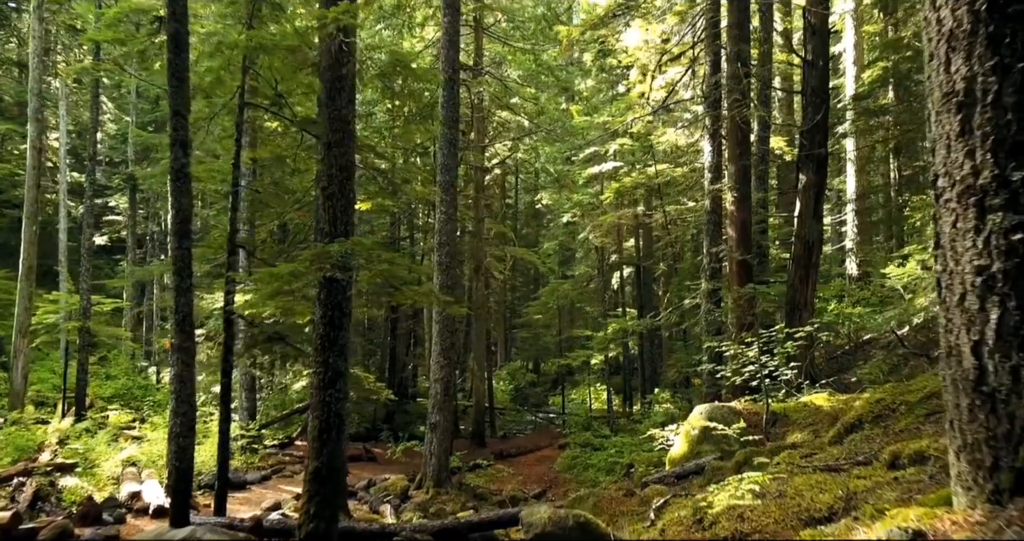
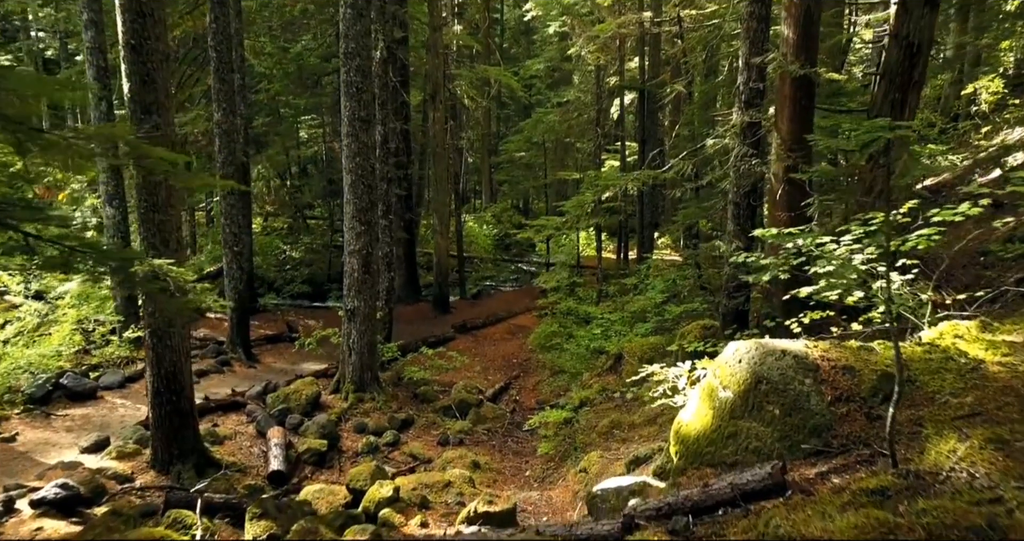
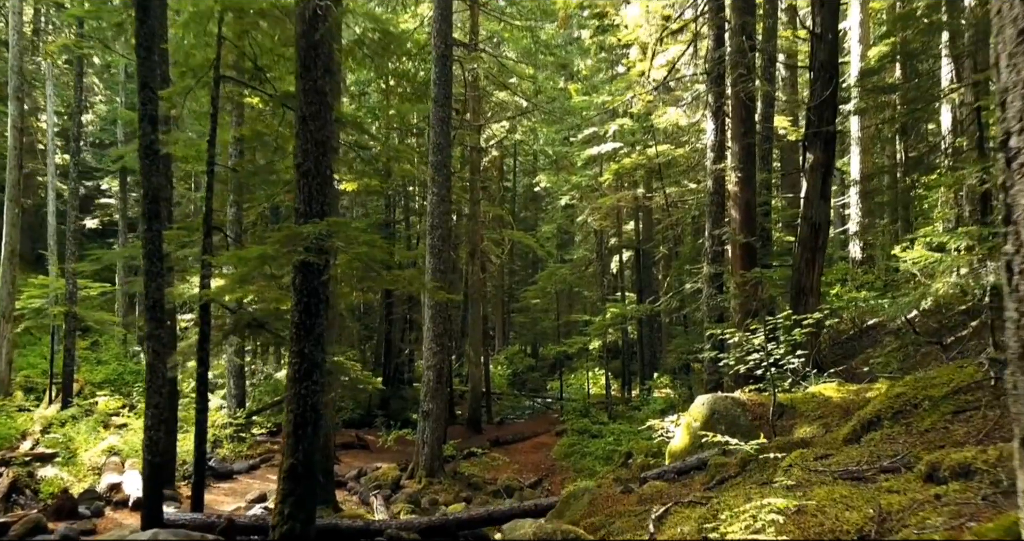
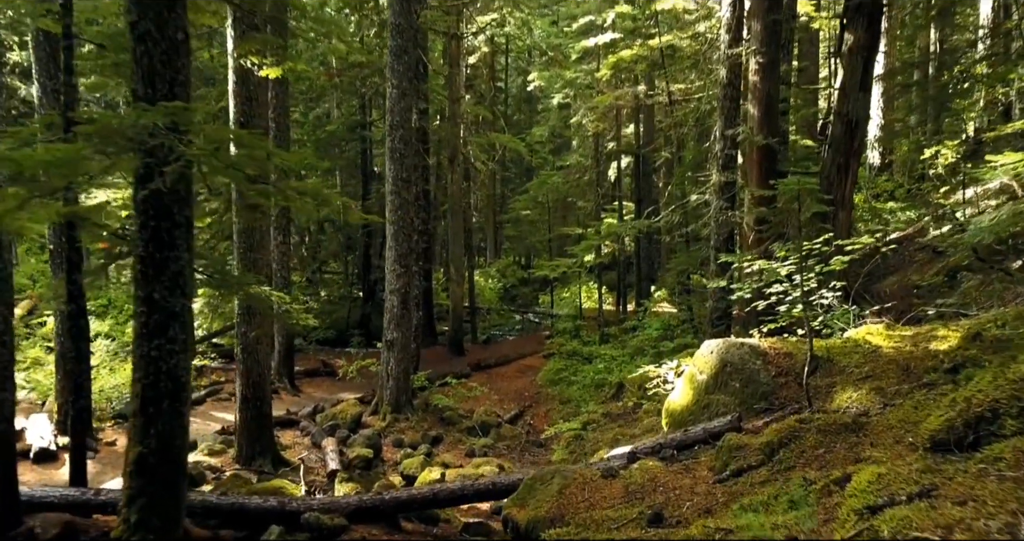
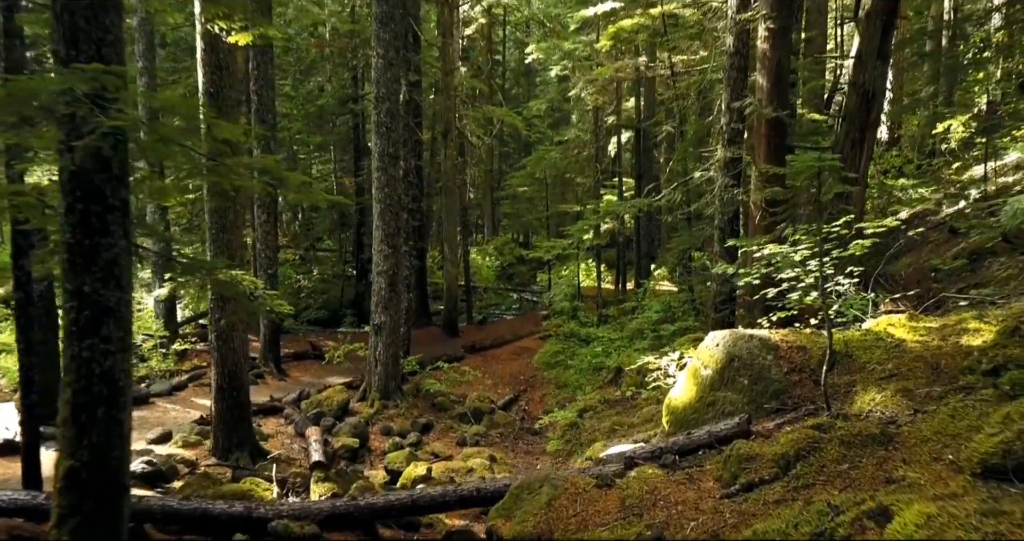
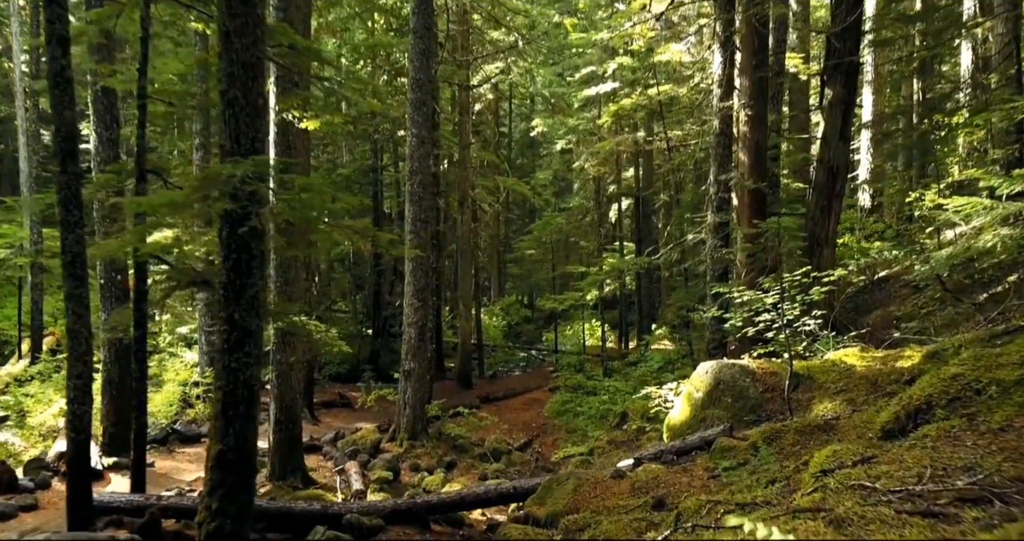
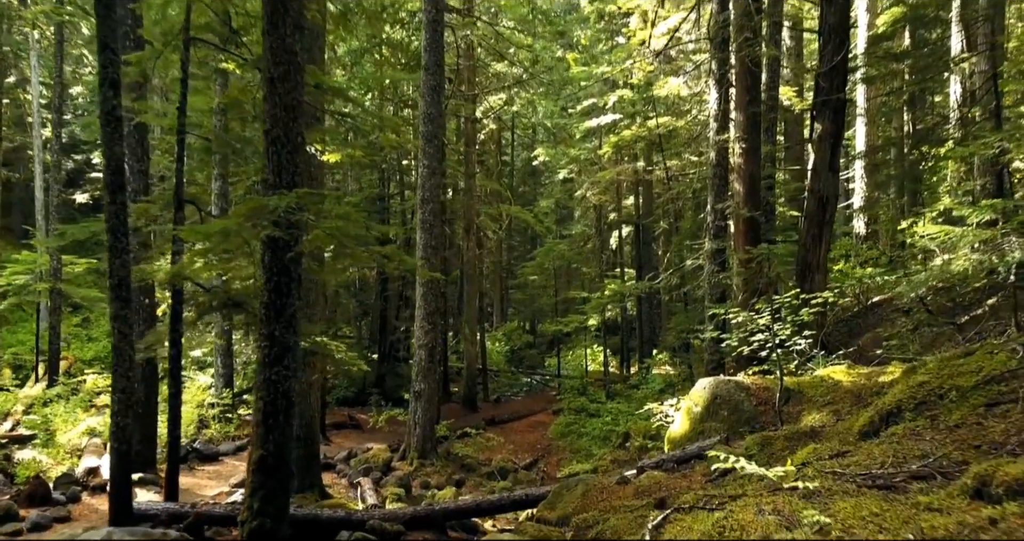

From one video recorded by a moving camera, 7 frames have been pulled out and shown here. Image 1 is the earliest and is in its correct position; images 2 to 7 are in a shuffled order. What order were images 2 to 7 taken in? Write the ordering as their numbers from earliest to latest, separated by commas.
3, 7, 6, 4, 5, 2
